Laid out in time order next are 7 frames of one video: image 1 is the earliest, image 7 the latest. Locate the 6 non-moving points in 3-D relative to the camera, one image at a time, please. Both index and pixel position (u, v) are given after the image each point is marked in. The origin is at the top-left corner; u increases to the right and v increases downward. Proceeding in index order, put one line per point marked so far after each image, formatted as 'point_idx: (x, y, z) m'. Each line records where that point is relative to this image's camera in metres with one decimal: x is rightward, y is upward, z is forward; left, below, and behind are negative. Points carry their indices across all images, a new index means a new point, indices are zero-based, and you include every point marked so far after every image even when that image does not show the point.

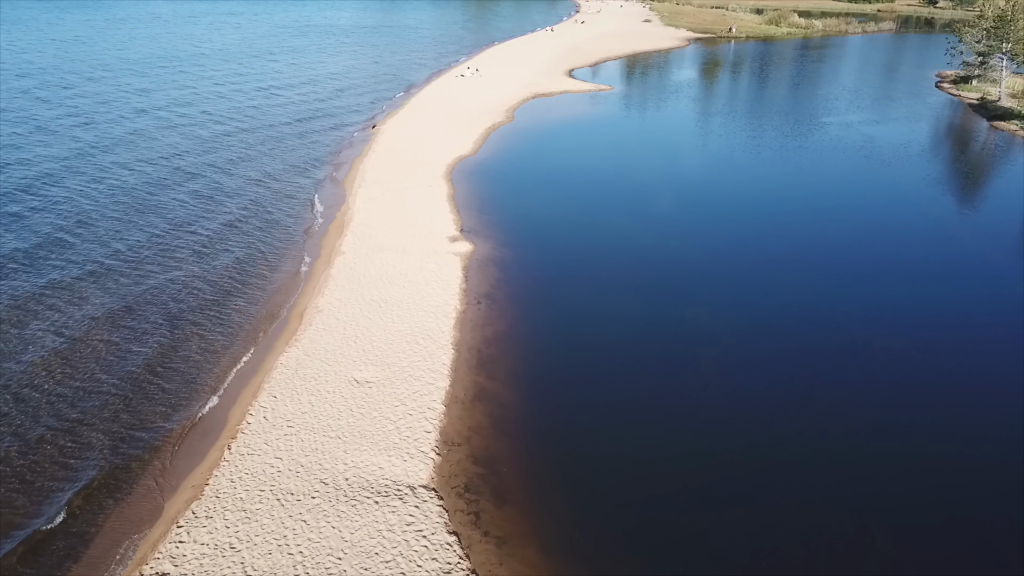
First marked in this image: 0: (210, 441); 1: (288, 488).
0: (-7.4, -3.6, +19.4) m
1: (-4.7, -4.2, +16.8) m
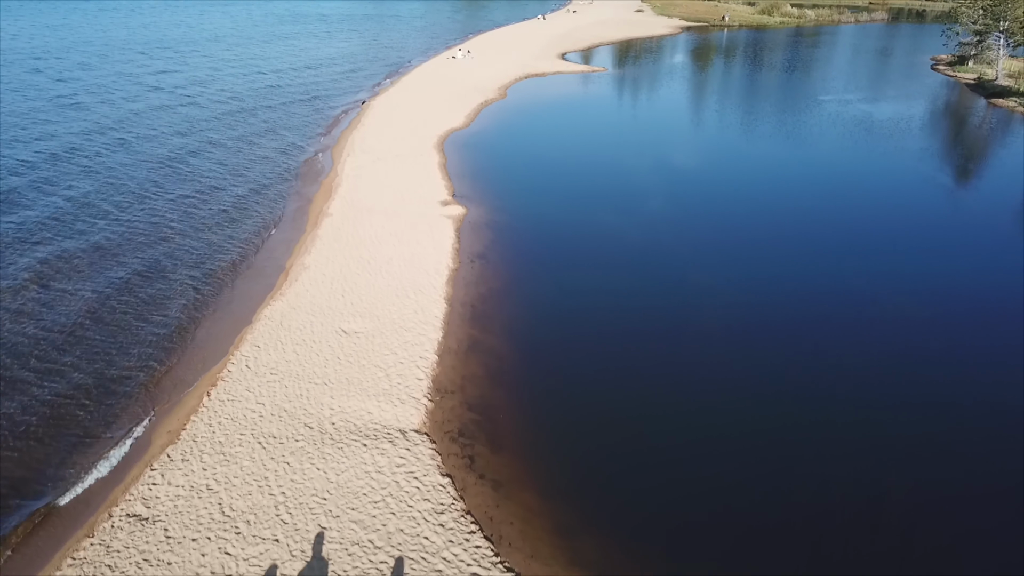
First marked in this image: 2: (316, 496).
0: (-7.5, -2.2, +18.4) m
1: (-4.8, -2.8, +15.8) m
2: (-3.4, -3.6, +13.8) m
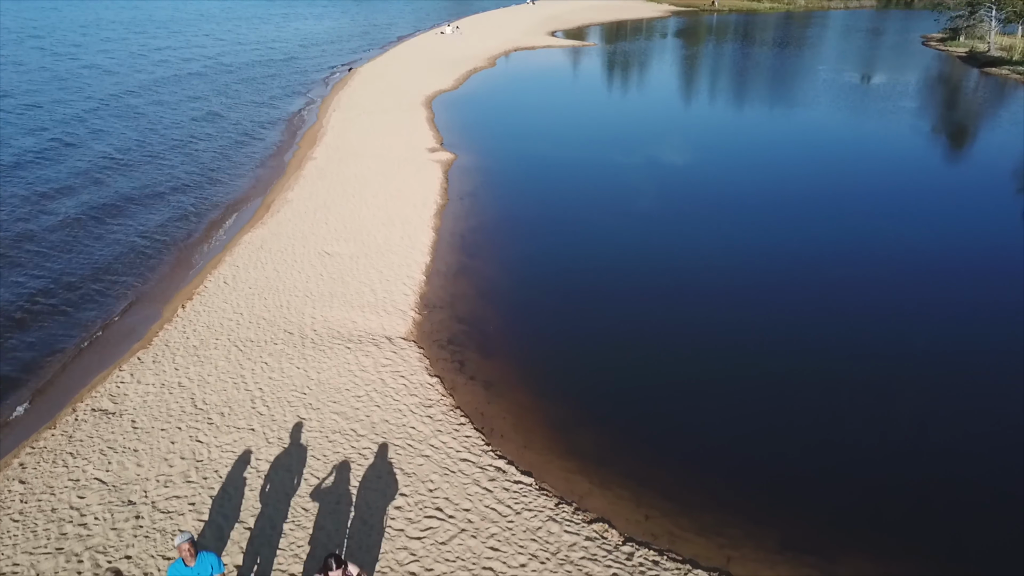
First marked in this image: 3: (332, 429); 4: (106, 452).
0: (-7.7, -0.3, +17.5) m
1: (-4.9, -0.9, +14.9) m
2: (-3.5, -1.7, +12.9) m
3: (-2.7, -2.1, +11.9) m
4: (-5.8, -2.3, +11.3) m
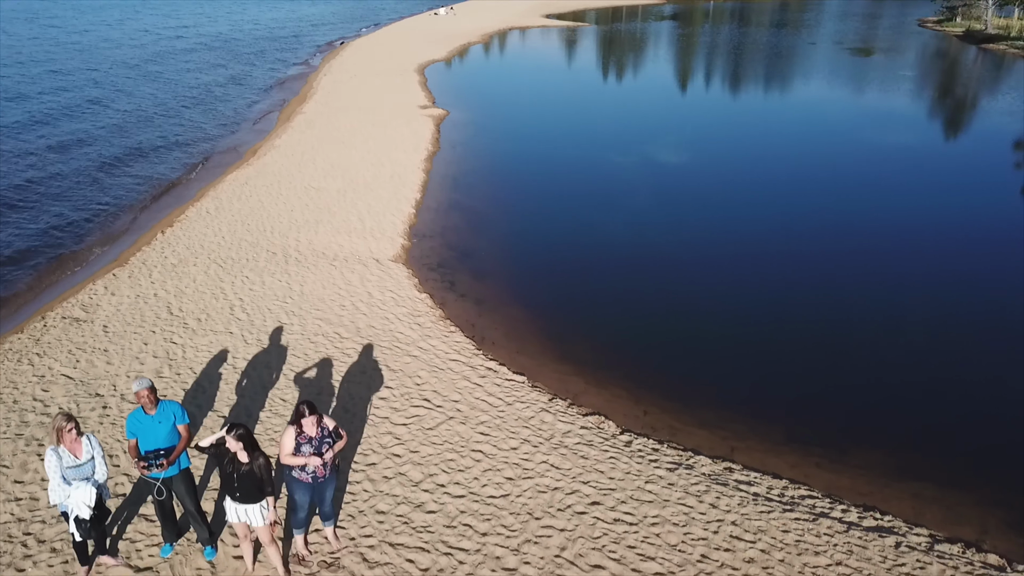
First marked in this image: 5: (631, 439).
0: (-7.8, +1.2, +16.8) m
1: (-5.1, +0.6, +14.3) m
2: (-3.6, -0.2, +12.3) m
3: (-2.8, -0.6, +11.3) m
4: (-5.9, -0.9, +10.7) m
5: (+1.4, -1.8, +9.2) m
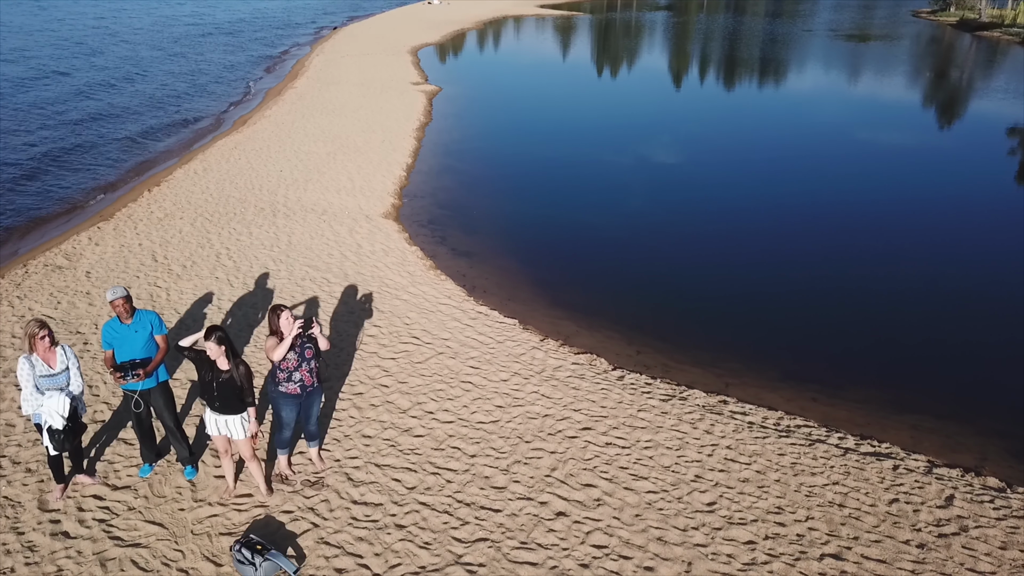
0: (-8.0, +2.0, +16.6) m
1: (-5.2, +1.4, +14.1) m
2: (-3.8, +0.6, +12.1) m
3: (-2.9, +0.1, +11.1) m
4: (-6.0, -0.1, +10.5) m
5: (+1.3, -1.0, +9.0) m
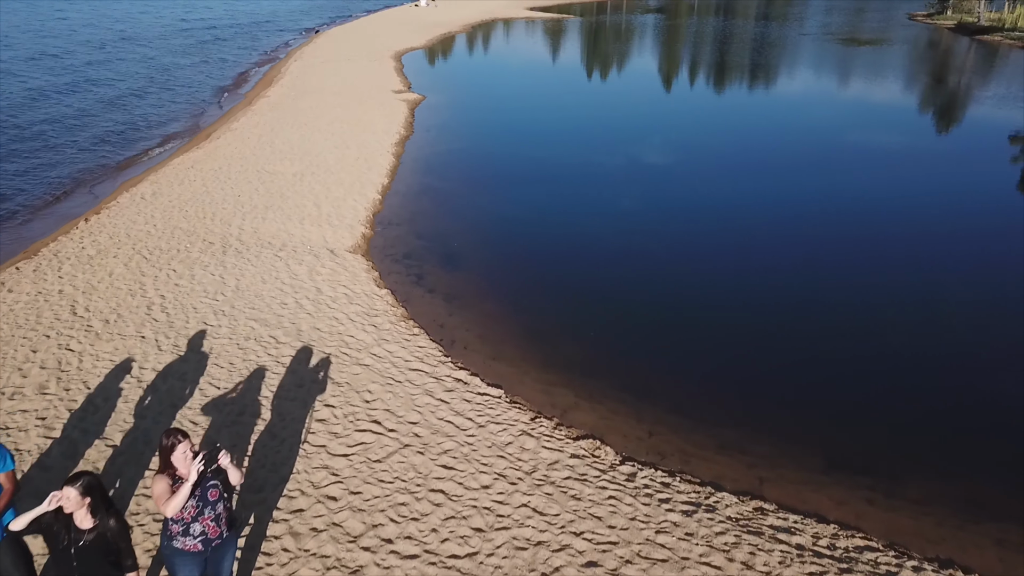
0: (-8.2, +1.2, +14.7) m
1: (-5.4, +0.6, +12.2) m
2: (-4.0, -0.1, +10.3) m
3: (-3.1, -0.6, +9.3) m
4: (-6.2, -0.8, +8.6) m
5: (+1.1, -1.7, +7.3) m
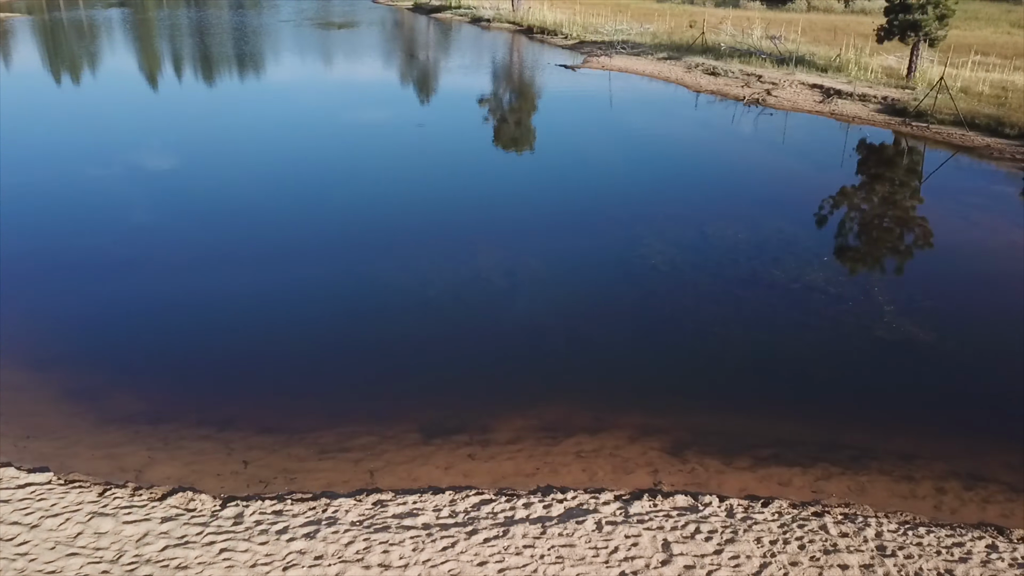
0: (-14.5, -1.4, +7.8) m
1: (-10.7, -1.2, +7.2) m
2: (-8.3, -1.6, +6.4) m
3: (-7.0, -1.8, +6.0) m
4: (-9.2, -2.7, +3.9) m
5: (-2.2, -1.8, +6.5) m
